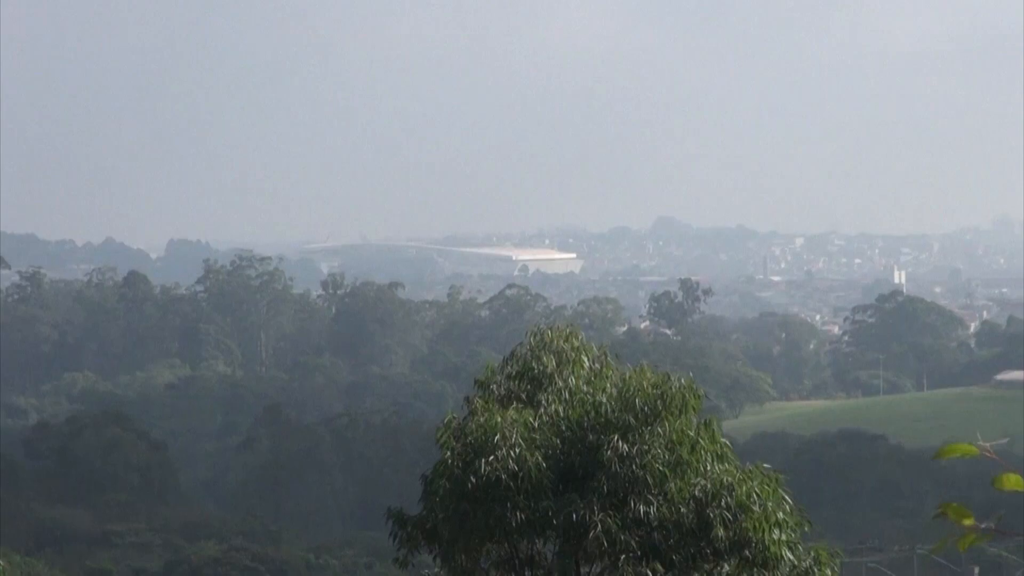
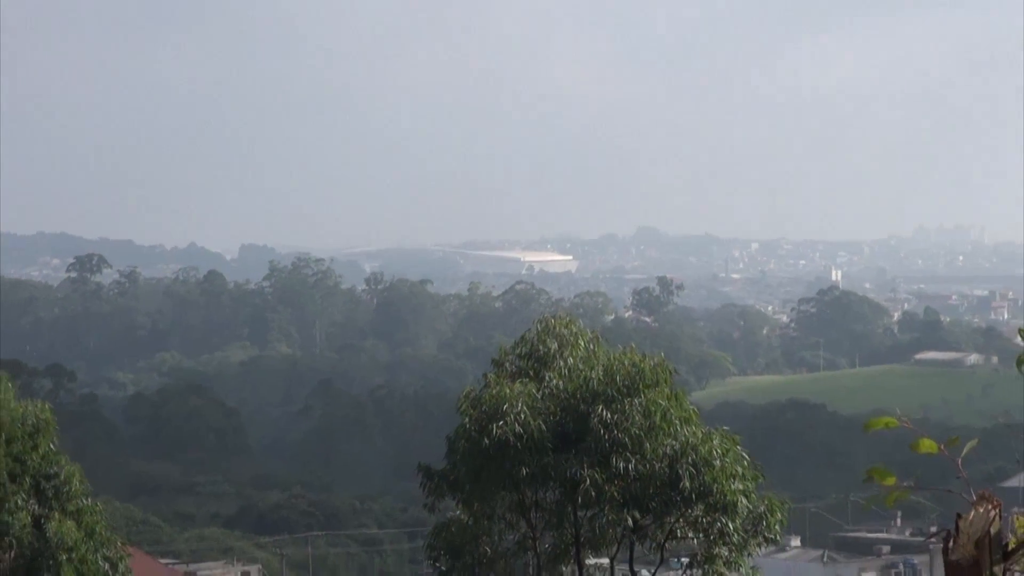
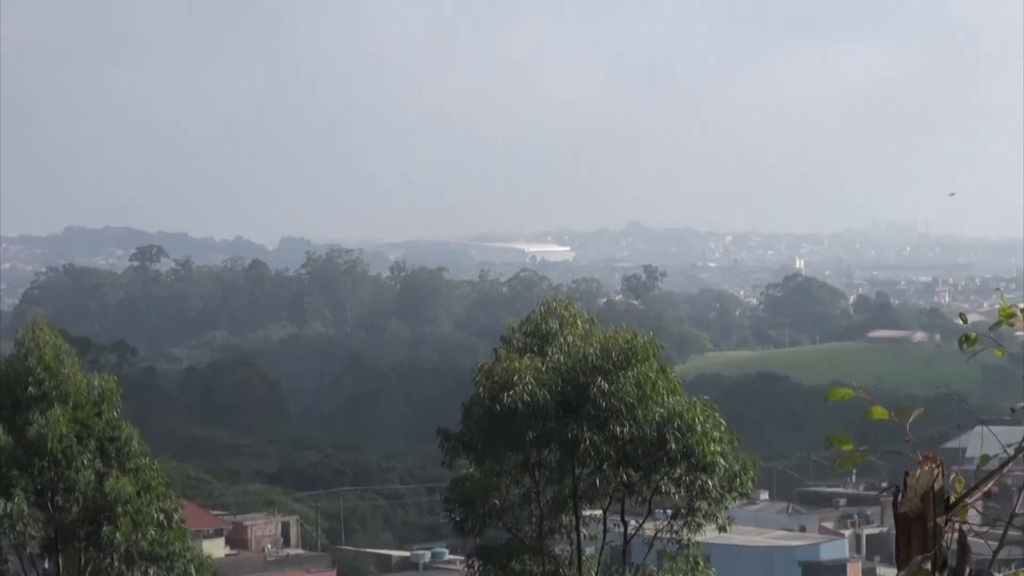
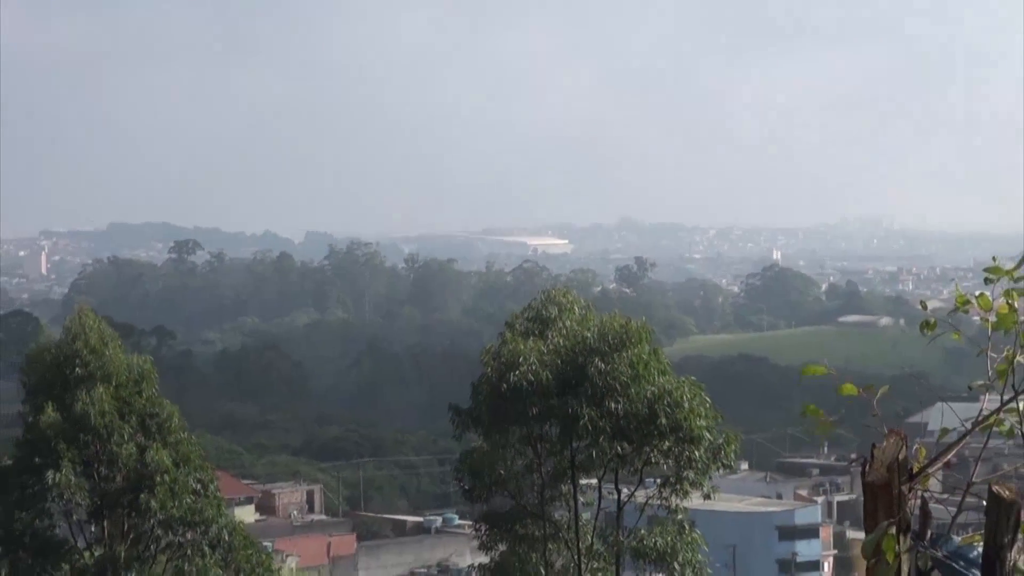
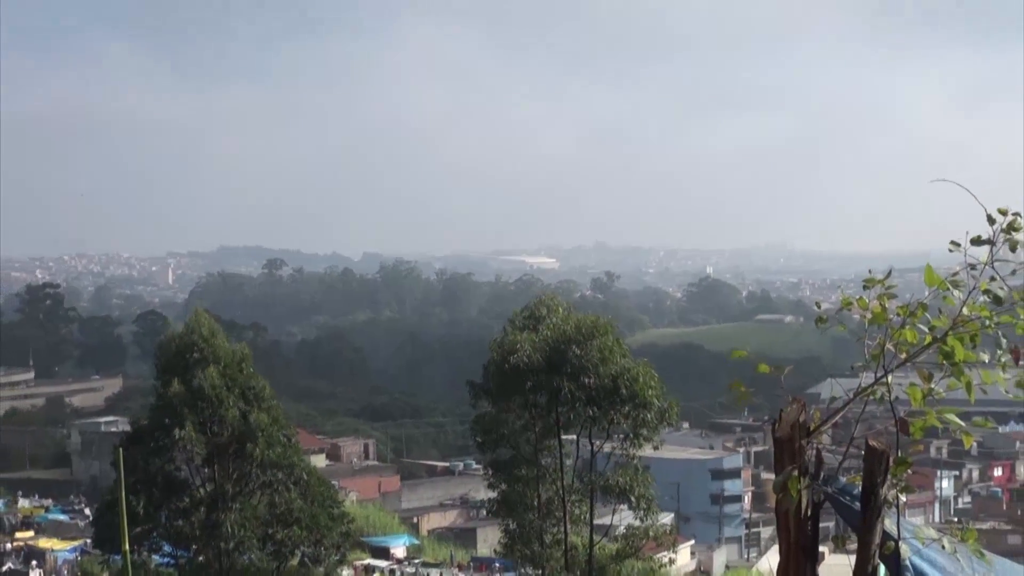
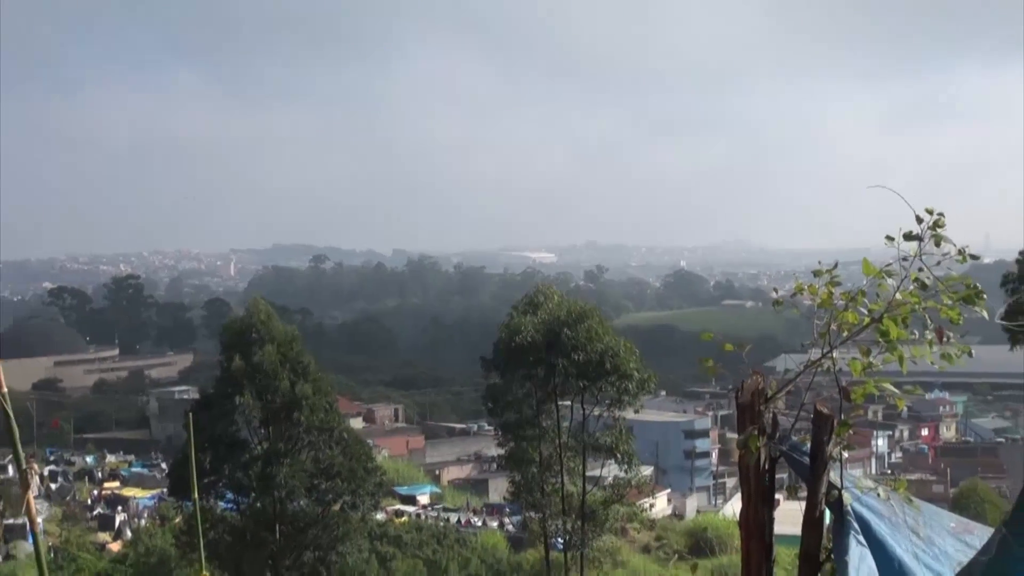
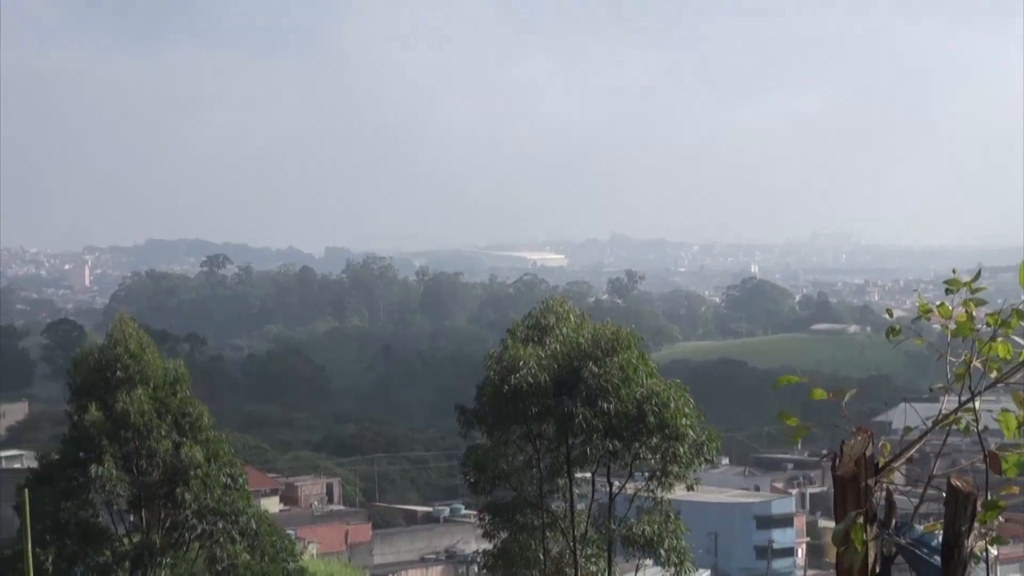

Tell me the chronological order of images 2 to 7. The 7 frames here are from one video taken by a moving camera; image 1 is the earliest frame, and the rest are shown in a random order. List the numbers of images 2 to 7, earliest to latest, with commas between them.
2, 3, 4, 7, 5, 6
